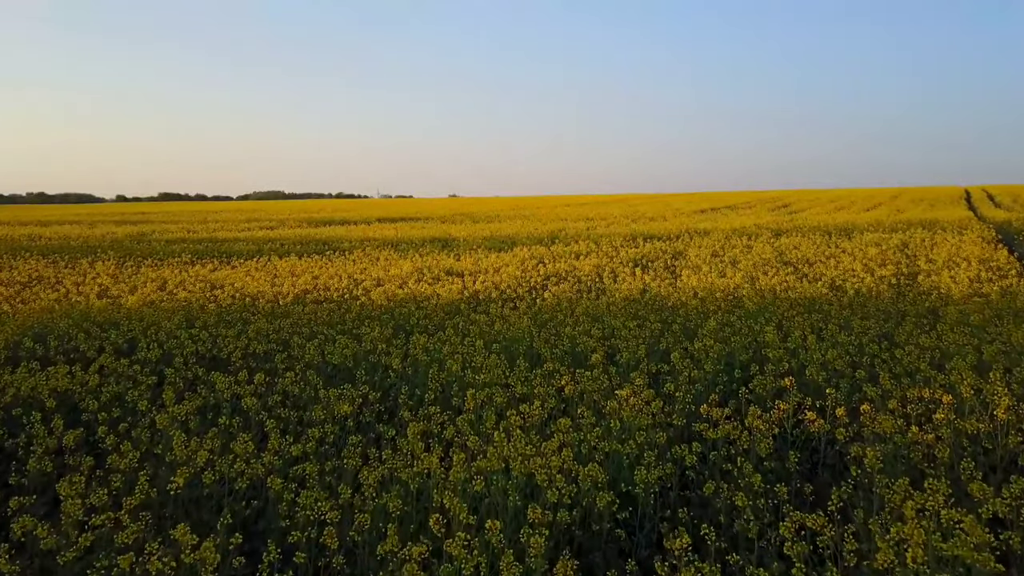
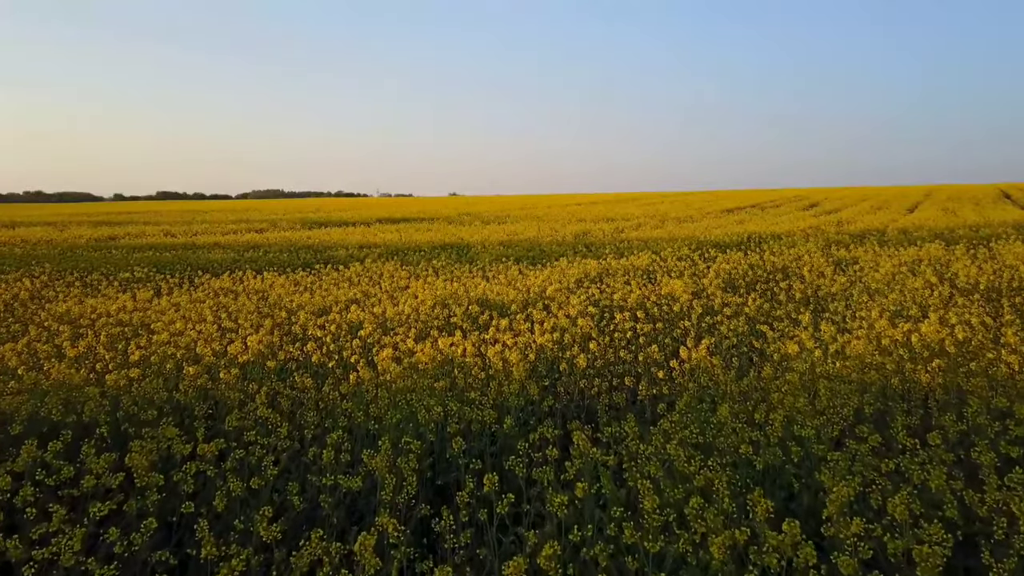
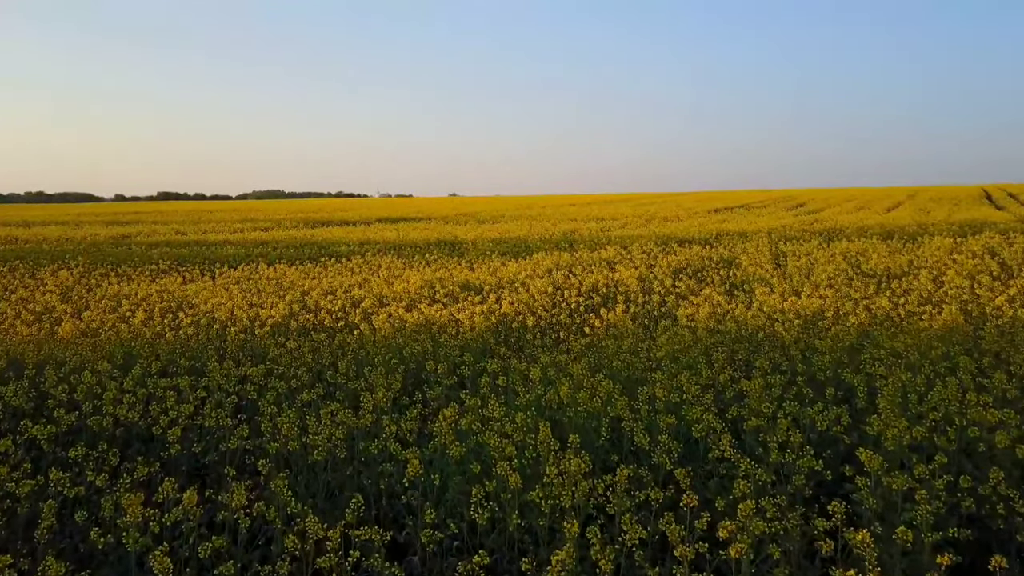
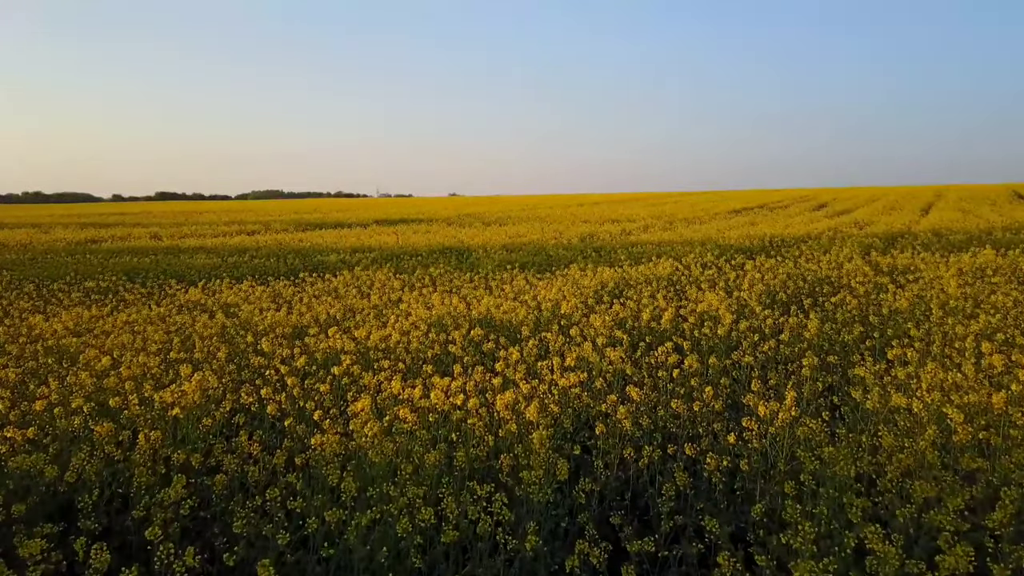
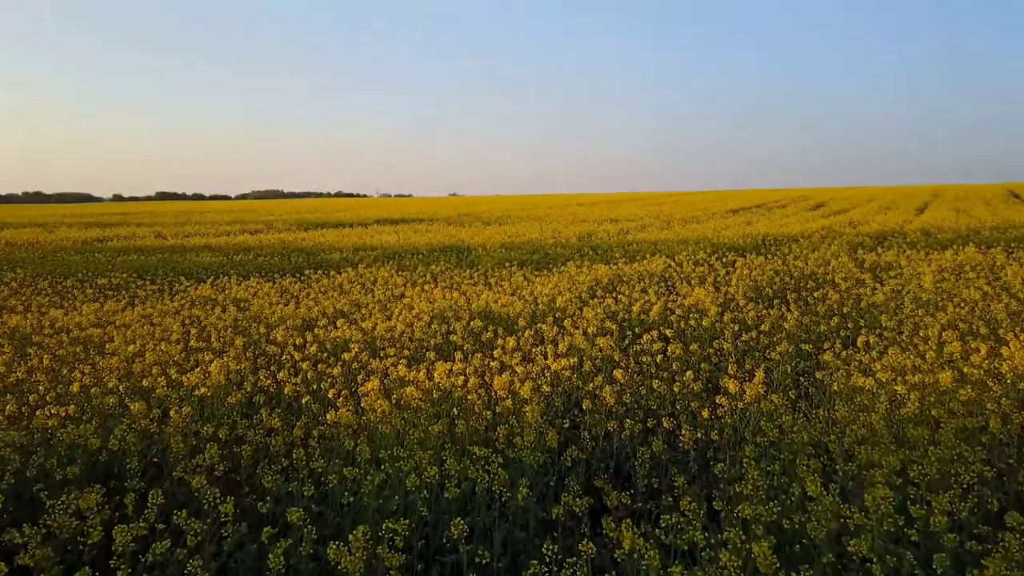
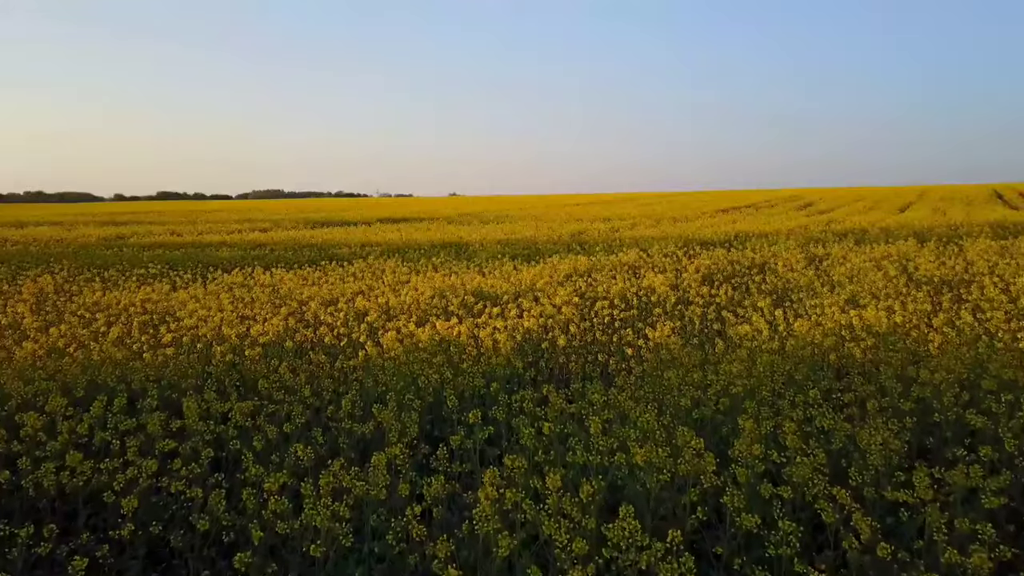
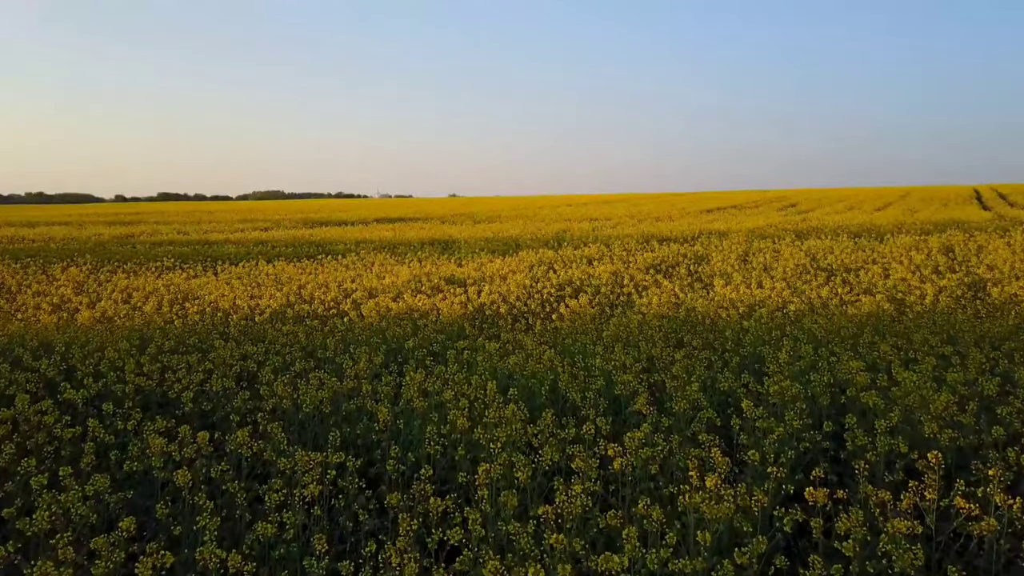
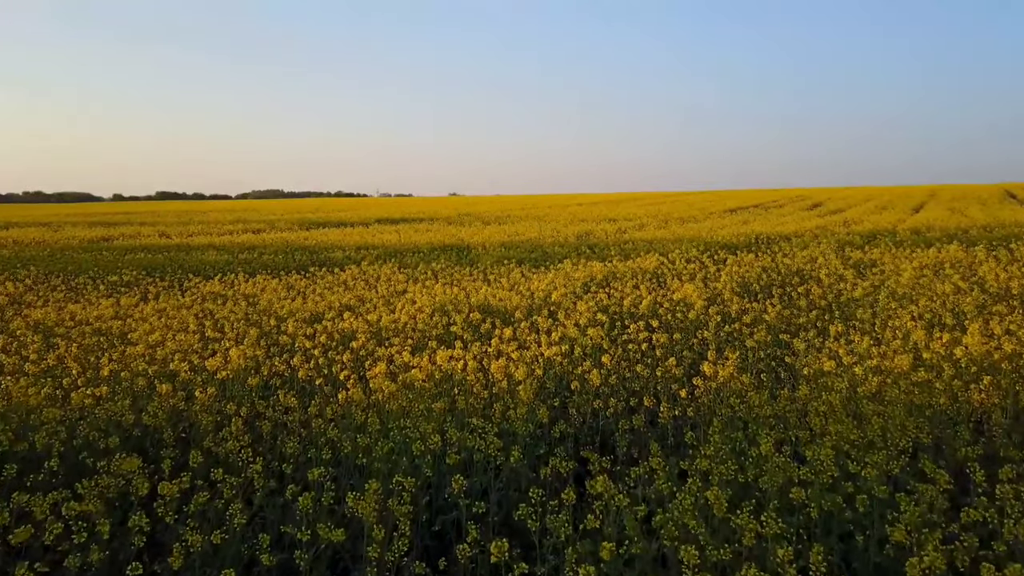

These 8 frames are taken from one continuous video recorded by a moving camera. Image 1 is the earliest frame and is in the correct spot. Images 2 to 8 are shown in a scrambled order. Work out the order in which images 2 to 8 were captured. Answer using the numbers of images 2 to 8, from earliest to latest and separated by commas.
7, 3, 6, 2, 8, 5, 4
